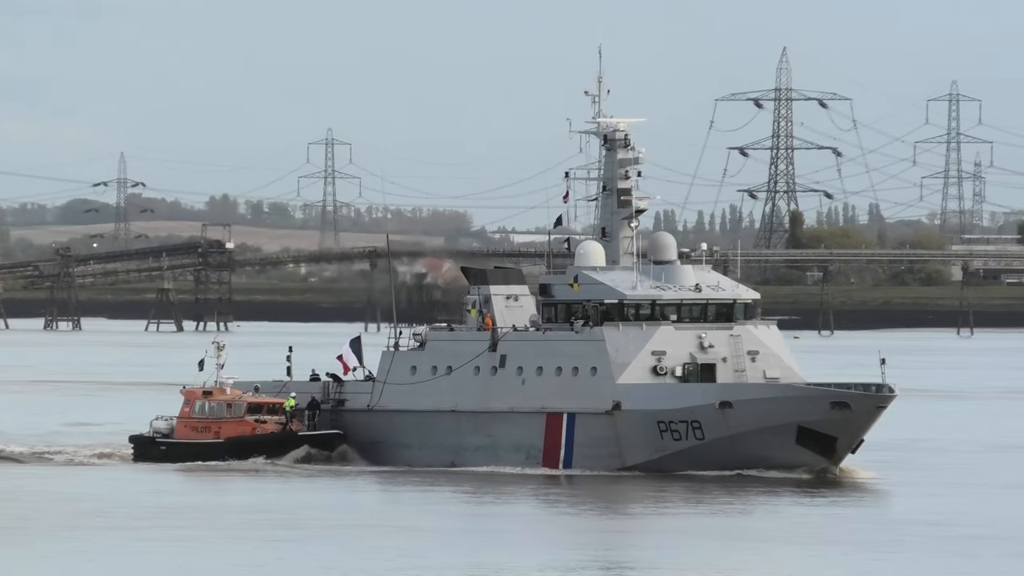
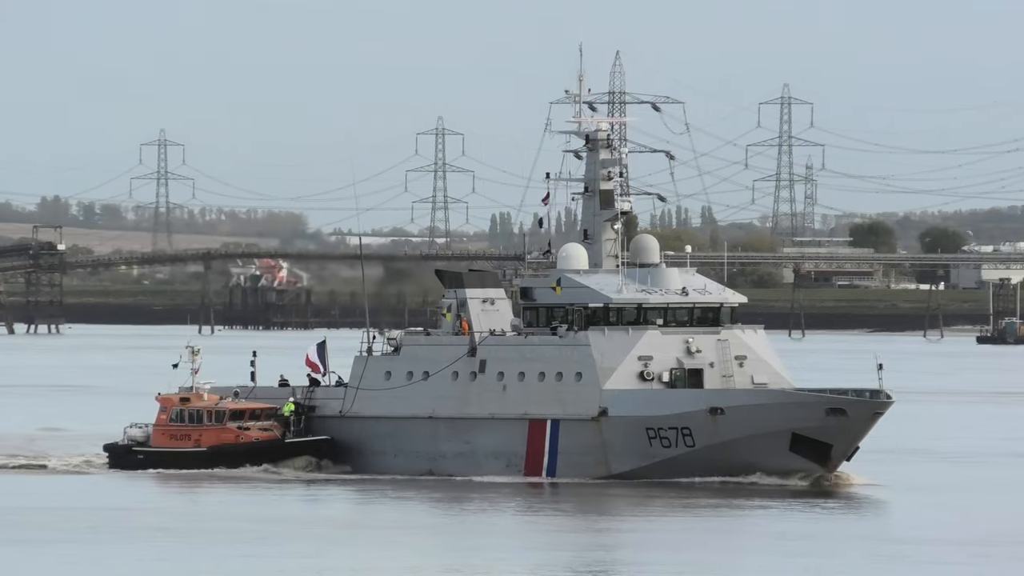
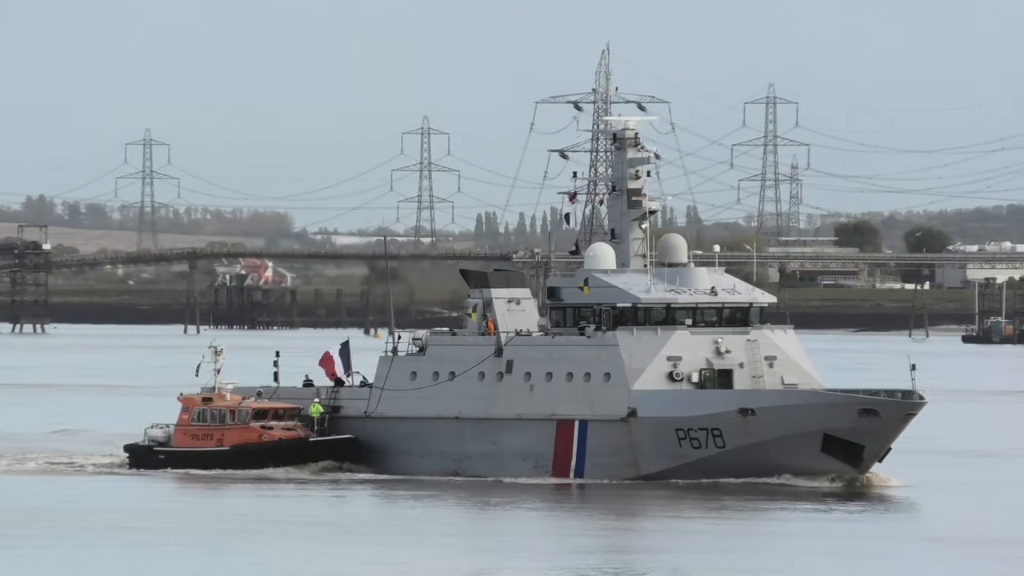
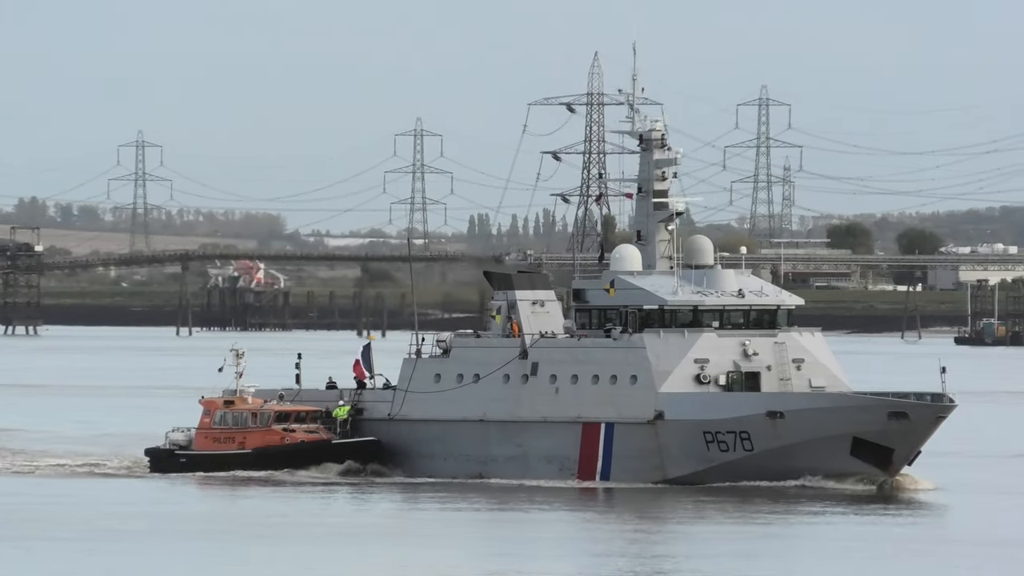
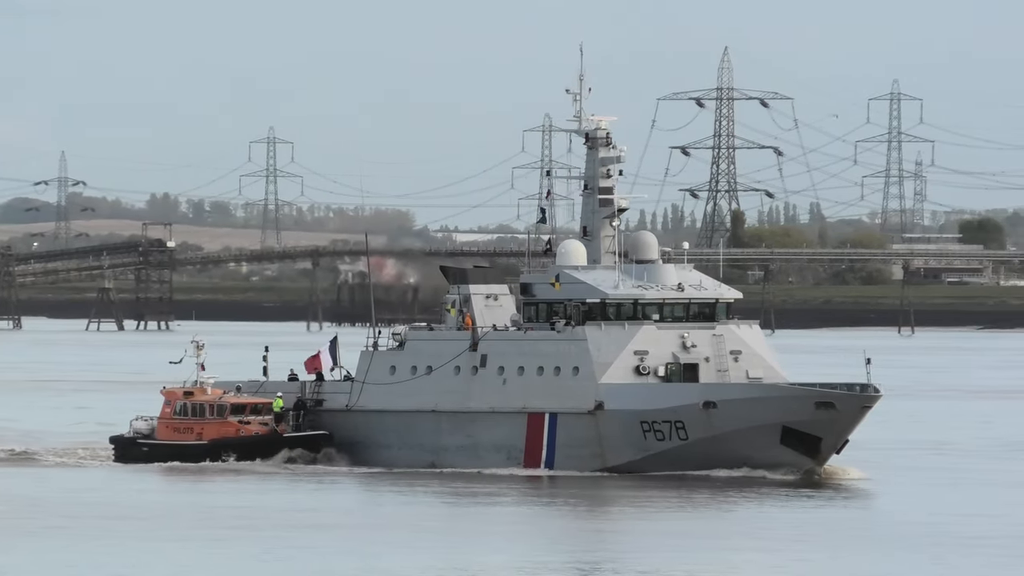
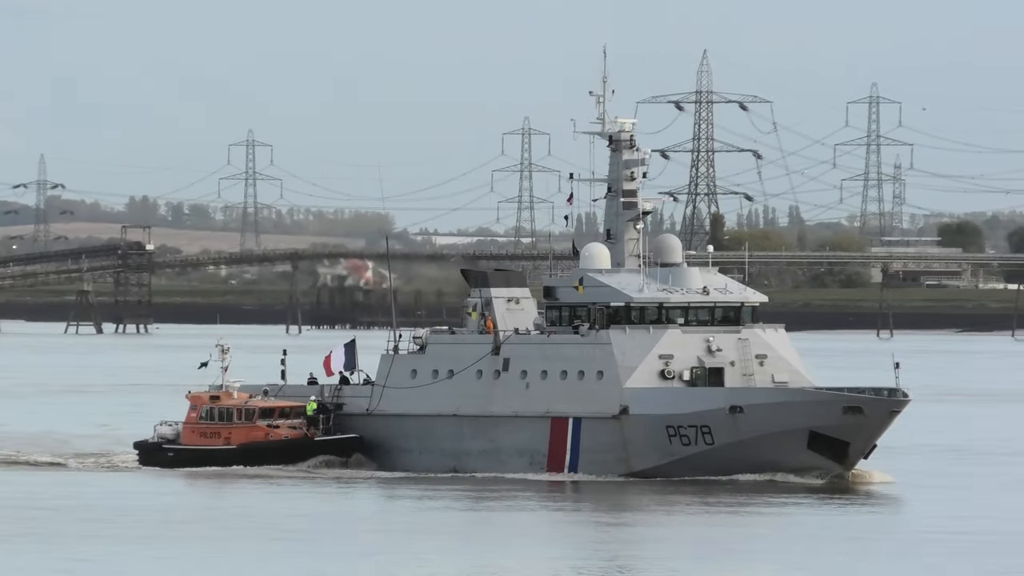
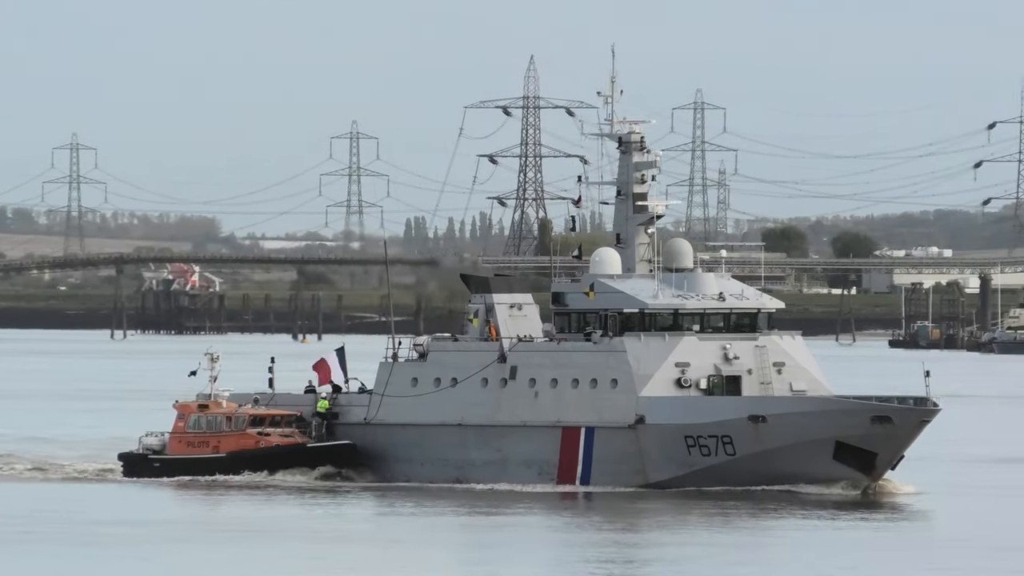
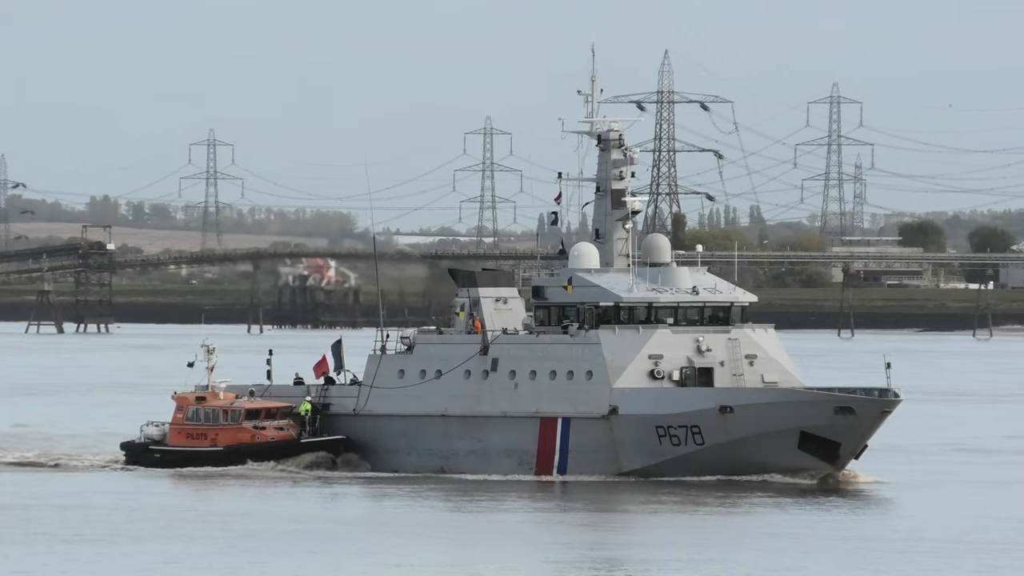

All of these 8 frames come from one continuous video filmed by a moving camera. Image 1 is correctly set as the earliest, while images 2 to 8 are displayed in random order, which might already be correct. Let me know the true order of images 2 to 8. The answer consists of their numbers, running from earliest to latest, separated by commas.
5, 6, 8, 2, 3, 4, 7
